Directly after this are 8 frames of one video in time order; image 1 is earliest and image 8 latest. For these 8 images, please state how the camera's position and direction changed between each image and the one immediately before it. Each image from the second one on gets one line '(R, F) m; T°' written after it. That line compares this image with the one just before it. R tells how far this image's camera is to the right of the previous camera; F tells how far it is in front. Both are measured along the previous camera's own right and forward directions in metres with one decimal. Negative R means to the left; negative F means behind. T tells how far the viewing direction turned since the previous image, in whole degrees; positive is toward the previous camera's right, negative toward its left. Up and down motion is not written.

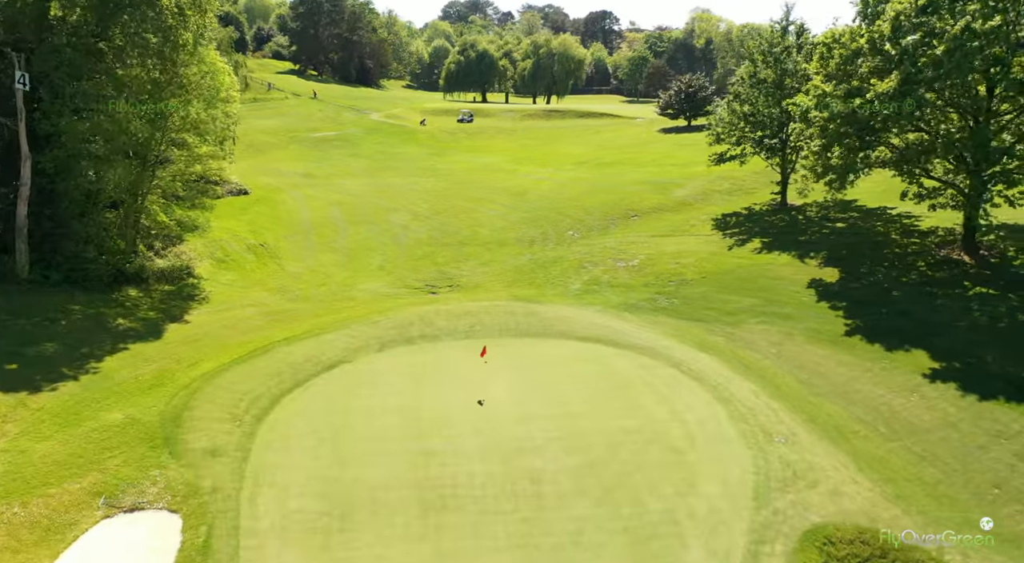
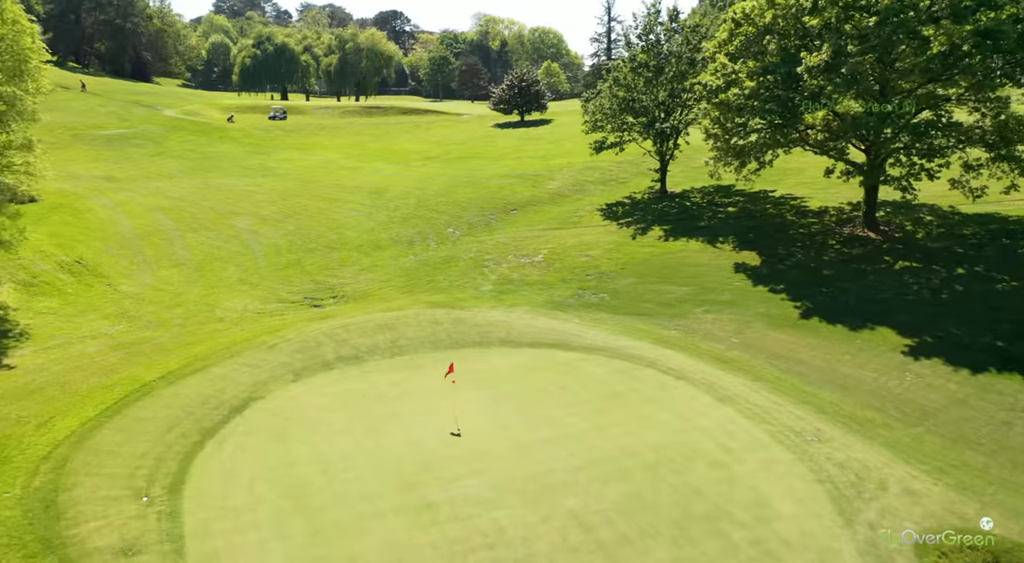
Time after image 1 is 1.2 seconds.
(-3.2, +3.3) m; +14°
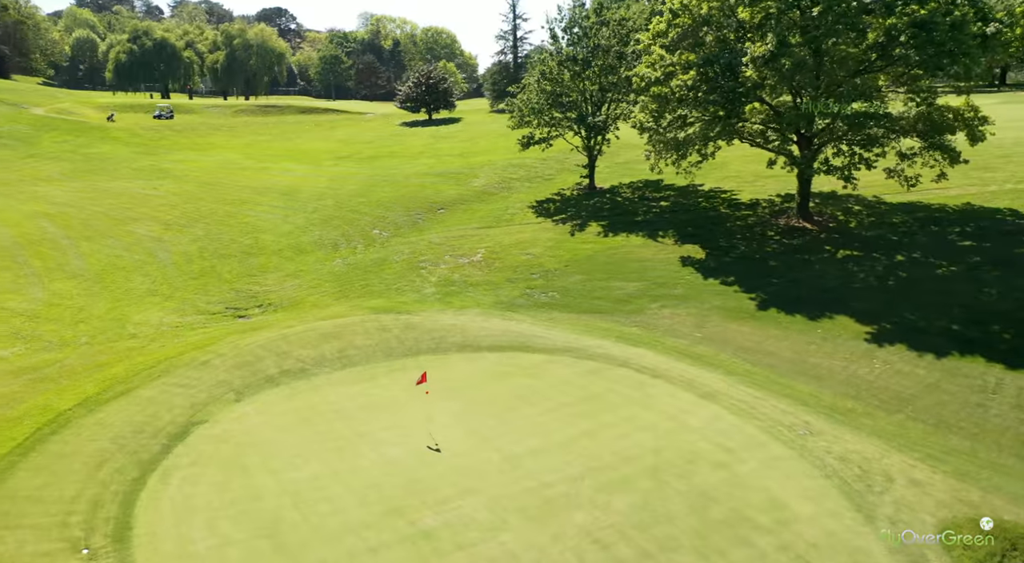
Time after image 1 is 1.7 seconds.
(-1.5, +1.1) m; +8°
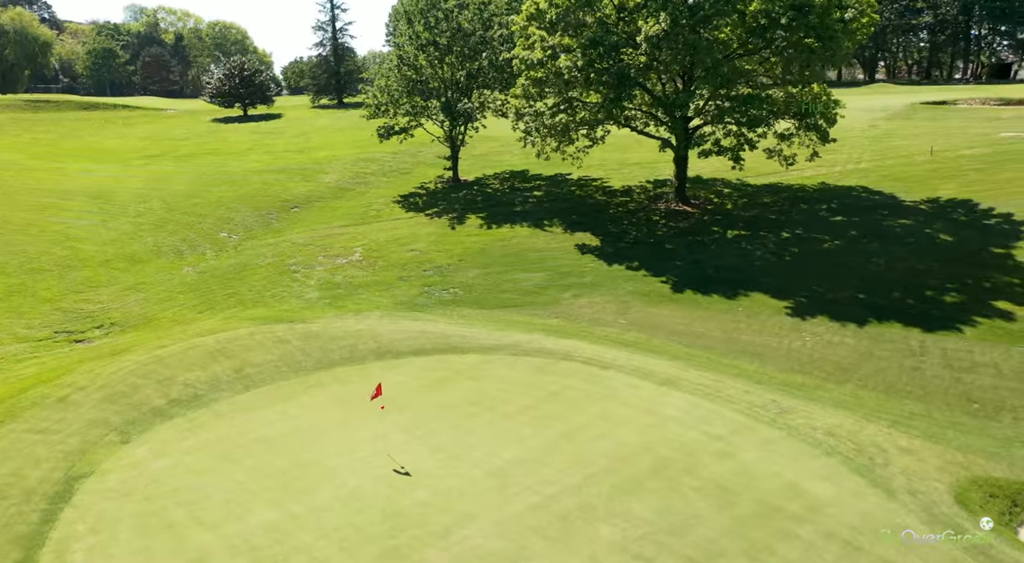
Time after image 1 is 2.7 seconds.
(-2.5, +1.8) m; +14°
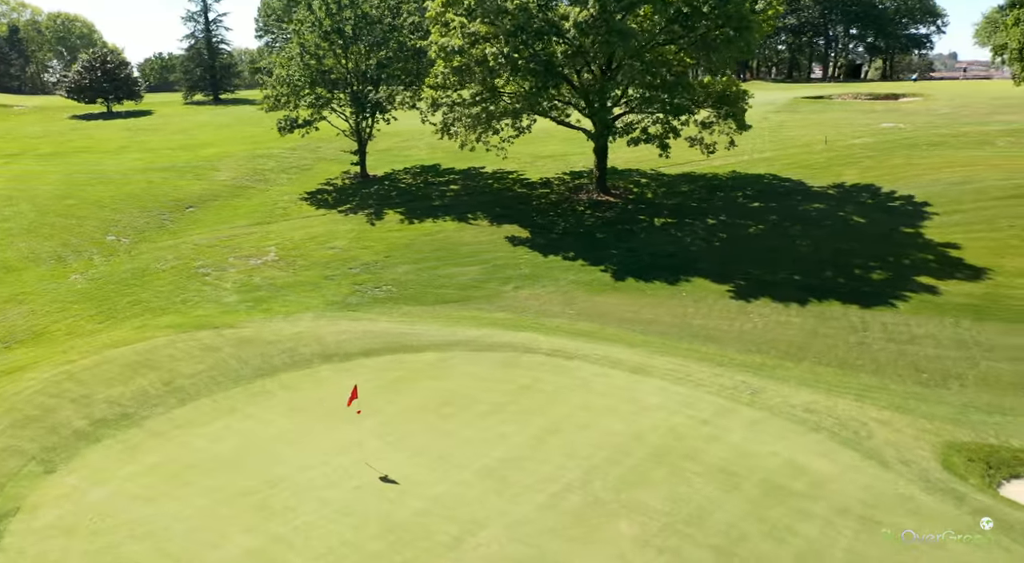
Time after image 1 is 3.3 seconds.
(-1.6, +0.8) m; +9°
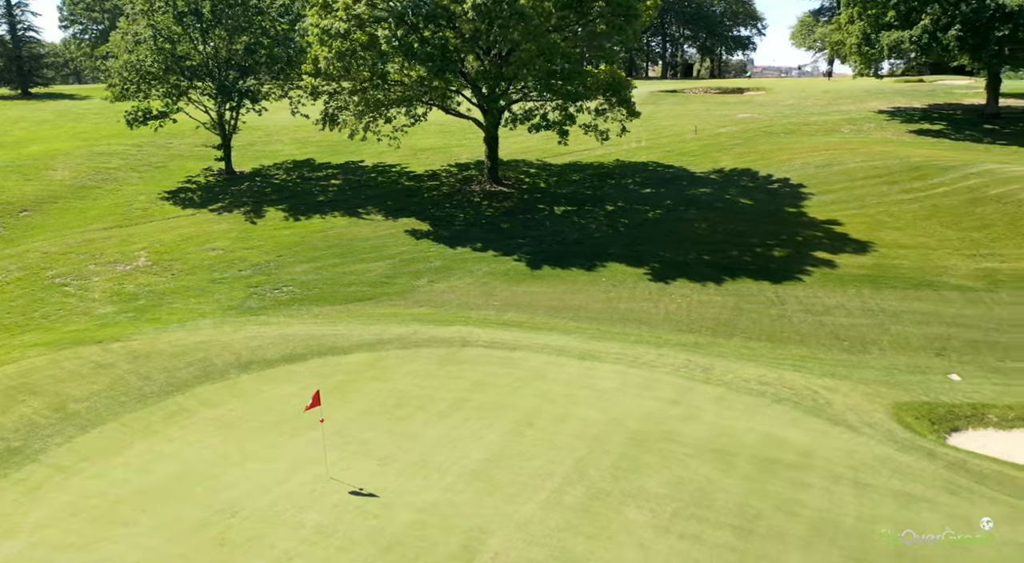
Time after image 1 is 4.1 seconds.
(-1.8, +0.9) m; +12°
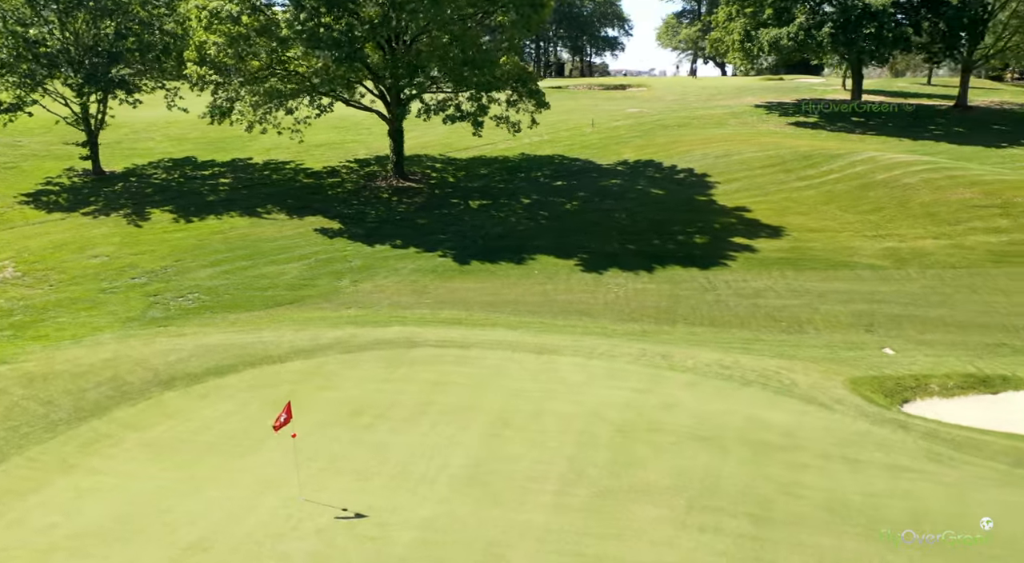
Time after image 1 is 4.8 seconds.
(-1.5, +0.8) m; +10°
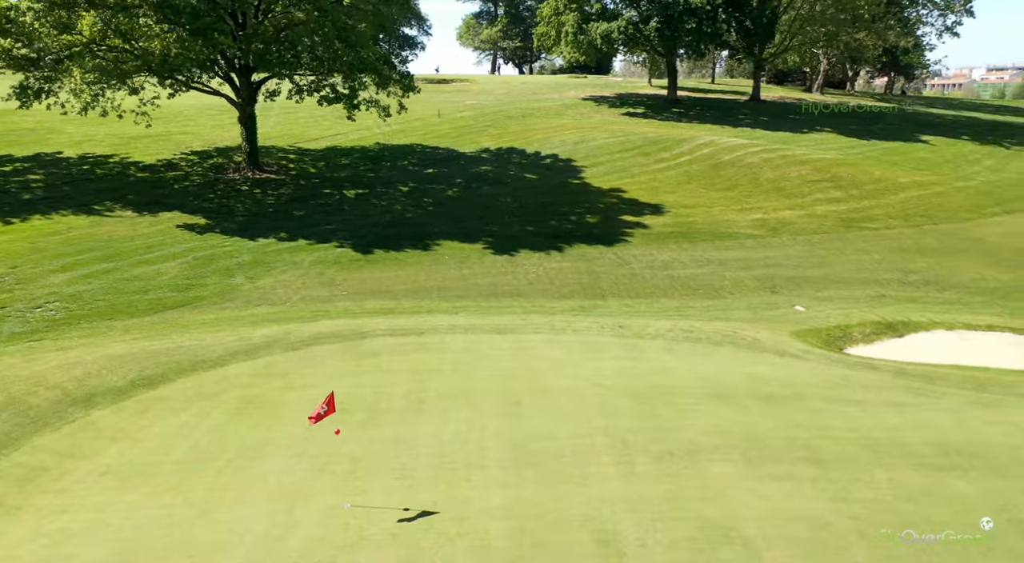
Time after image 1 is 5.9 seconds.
(-3.1, +0.7) m; +16°
